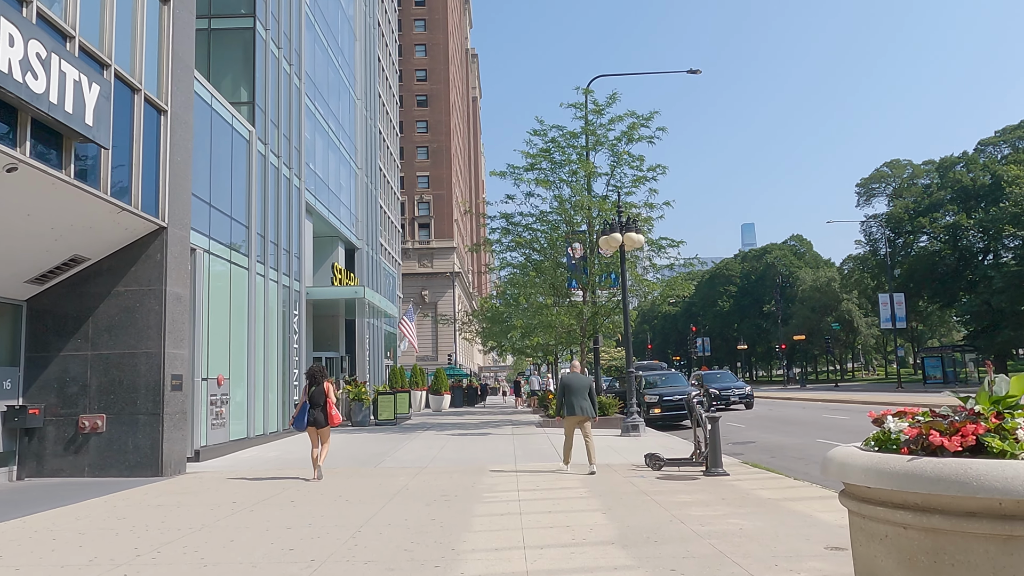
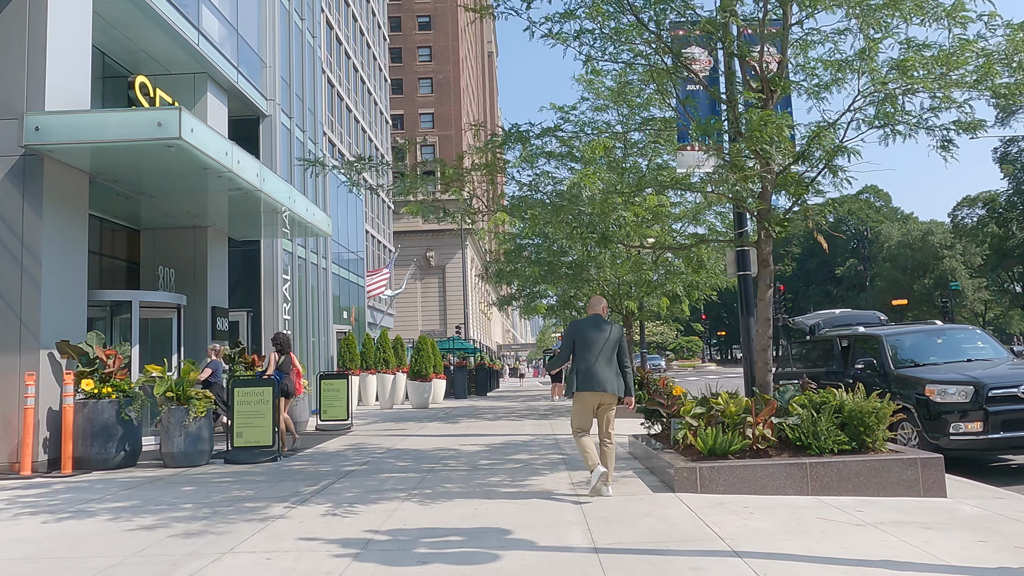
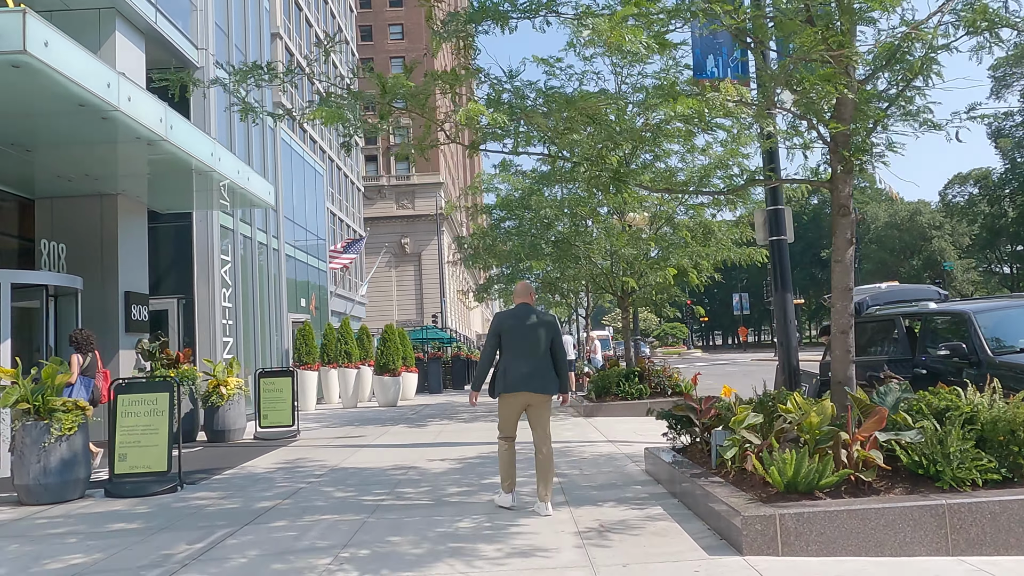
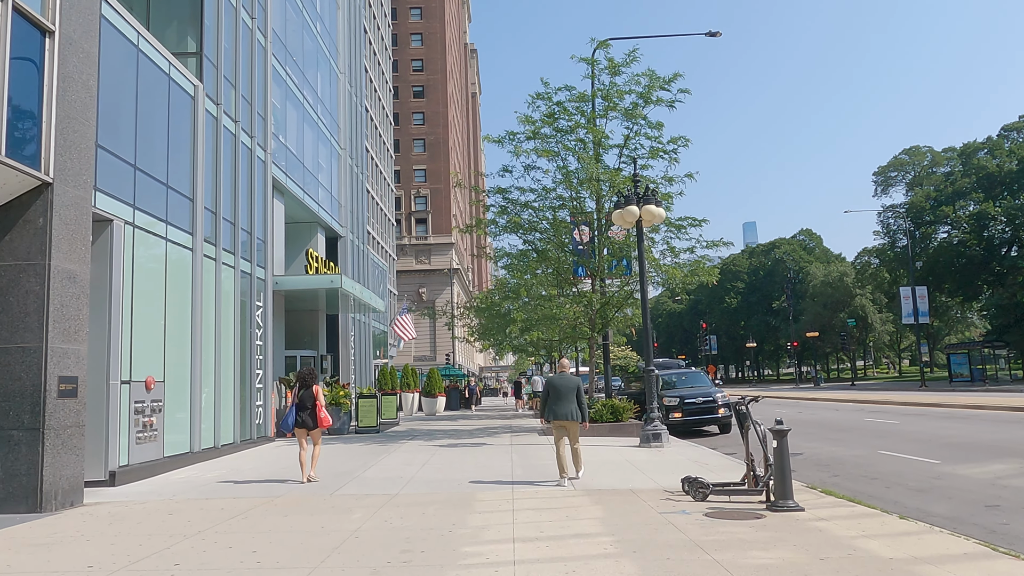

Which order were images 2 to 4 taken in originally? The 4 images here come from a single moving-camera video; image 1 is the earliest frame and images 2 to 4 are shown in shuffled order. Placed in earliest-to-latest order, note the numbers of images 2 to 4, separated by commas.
4, 2, 3
